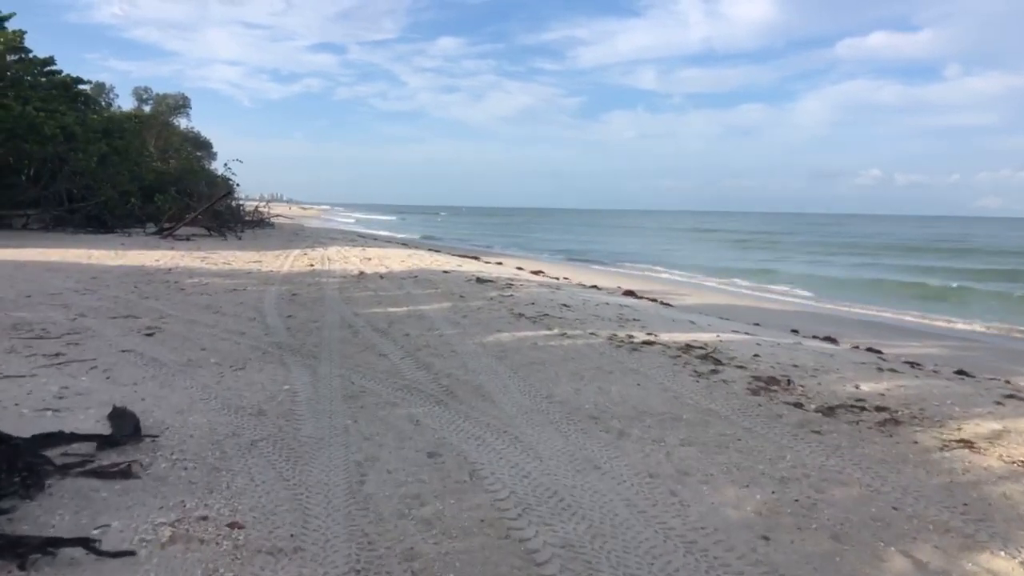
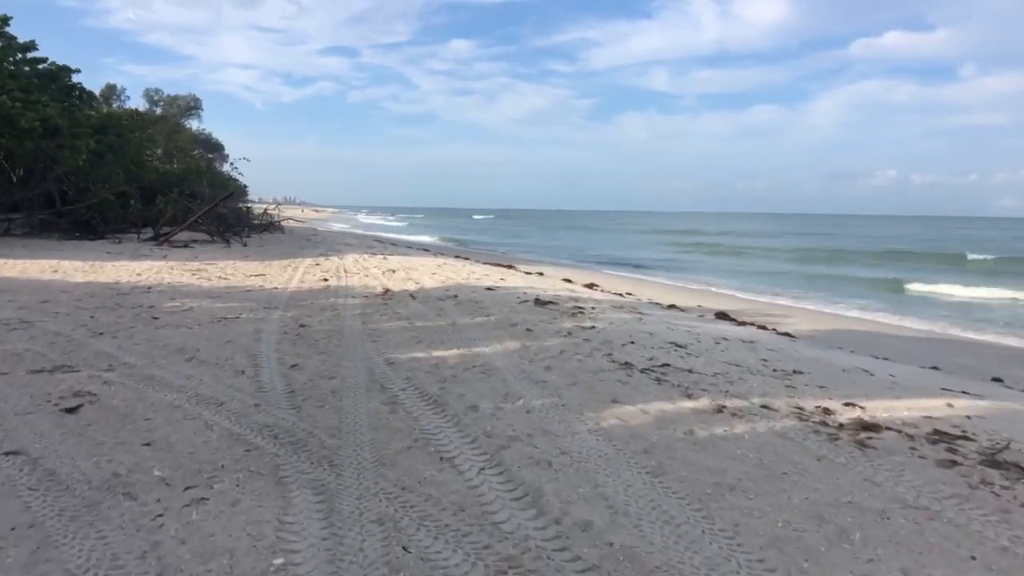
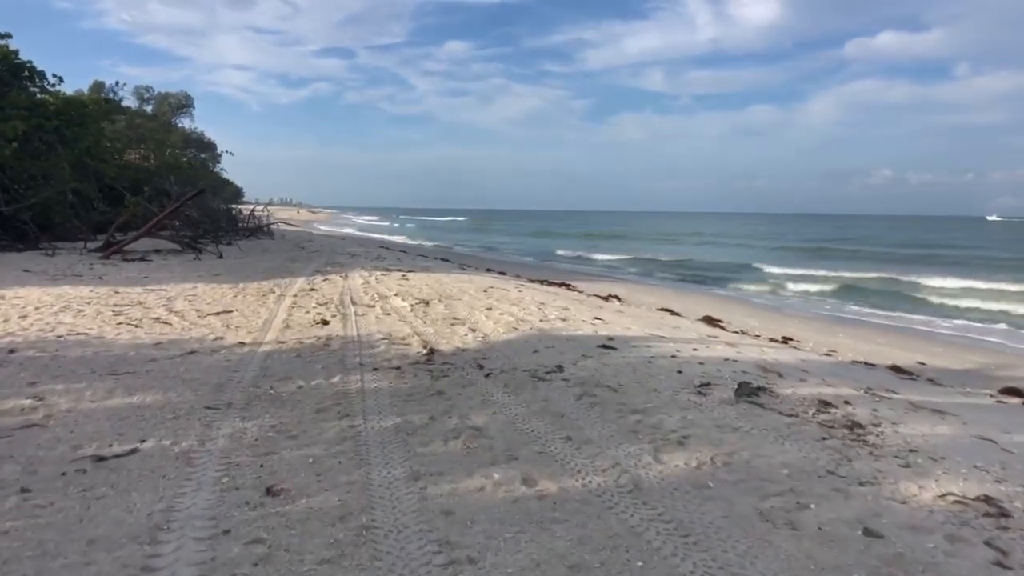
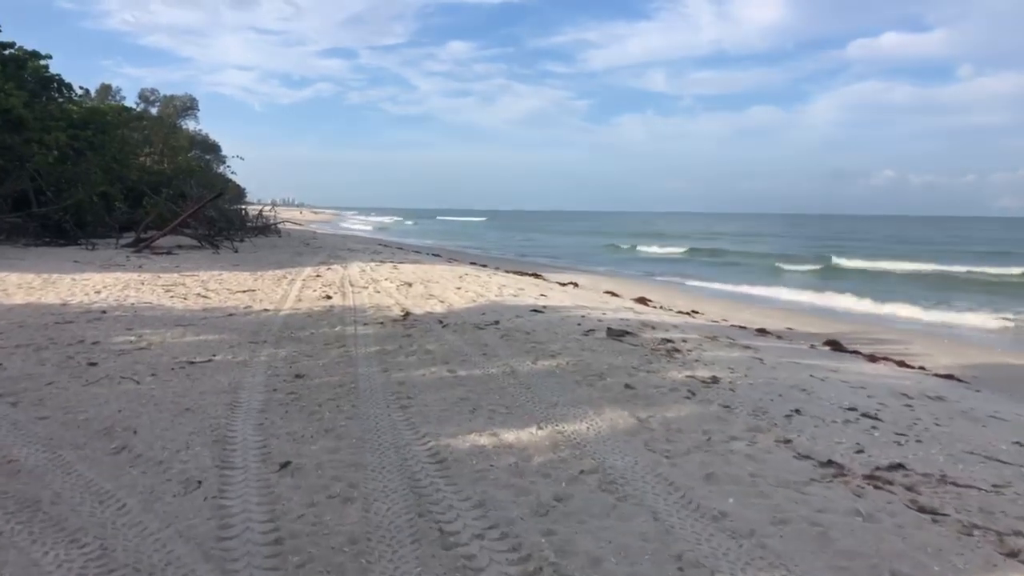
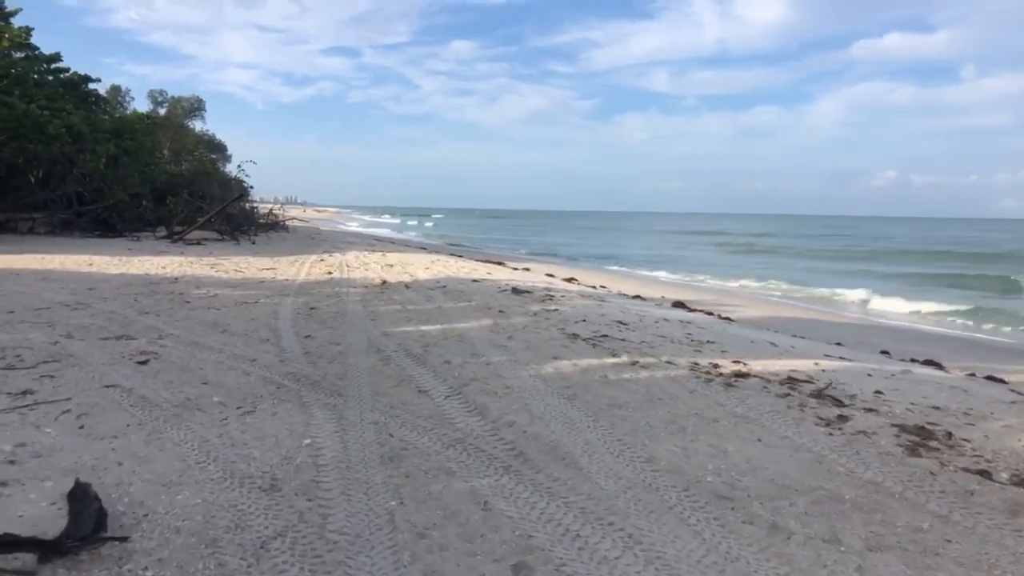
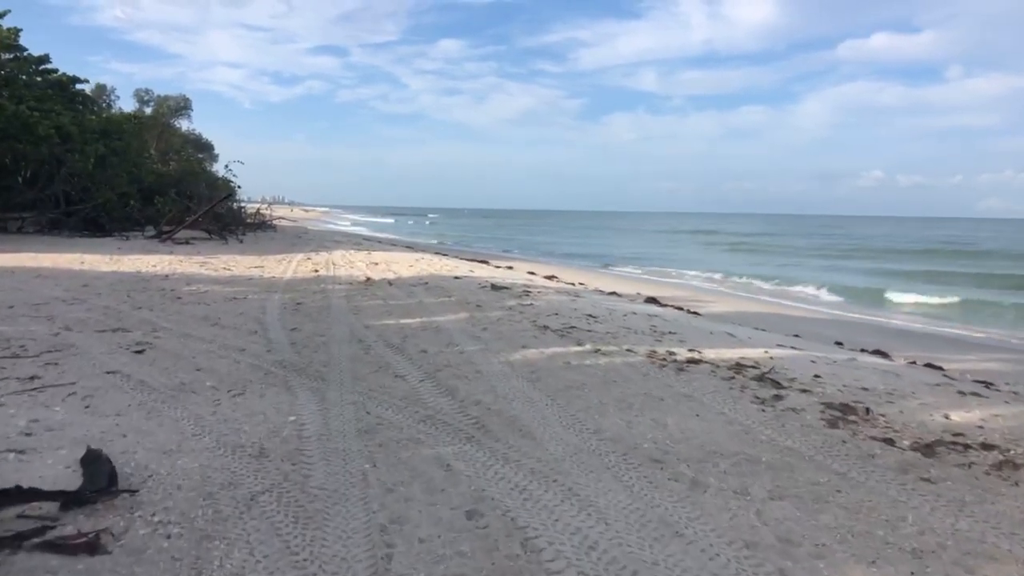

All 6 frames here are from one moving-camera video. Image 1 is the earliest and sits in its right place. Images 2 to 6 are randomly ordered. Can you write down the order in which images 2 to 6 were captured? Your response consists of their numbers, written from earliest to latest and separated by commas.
6, 5, 2, 4, 3
